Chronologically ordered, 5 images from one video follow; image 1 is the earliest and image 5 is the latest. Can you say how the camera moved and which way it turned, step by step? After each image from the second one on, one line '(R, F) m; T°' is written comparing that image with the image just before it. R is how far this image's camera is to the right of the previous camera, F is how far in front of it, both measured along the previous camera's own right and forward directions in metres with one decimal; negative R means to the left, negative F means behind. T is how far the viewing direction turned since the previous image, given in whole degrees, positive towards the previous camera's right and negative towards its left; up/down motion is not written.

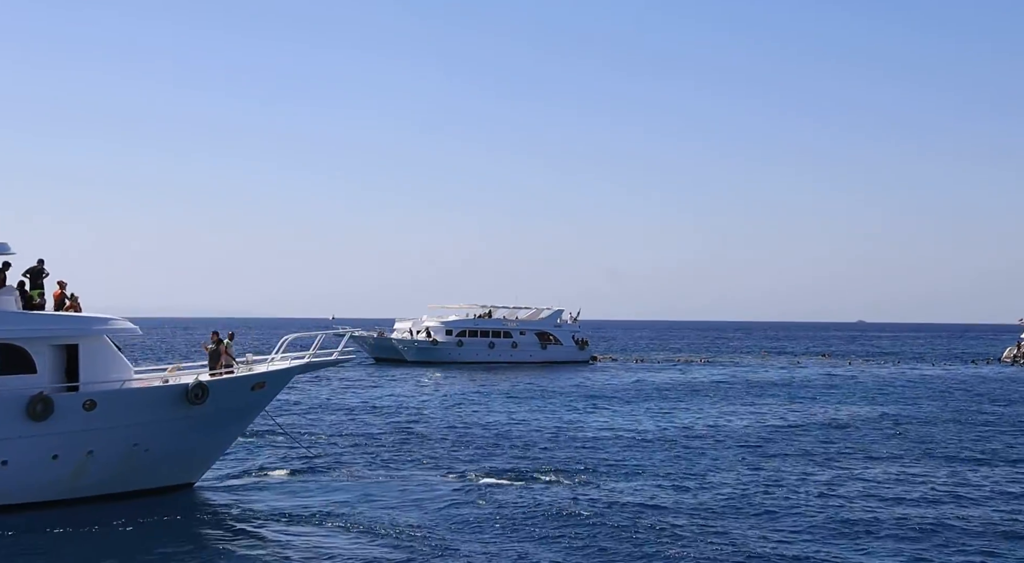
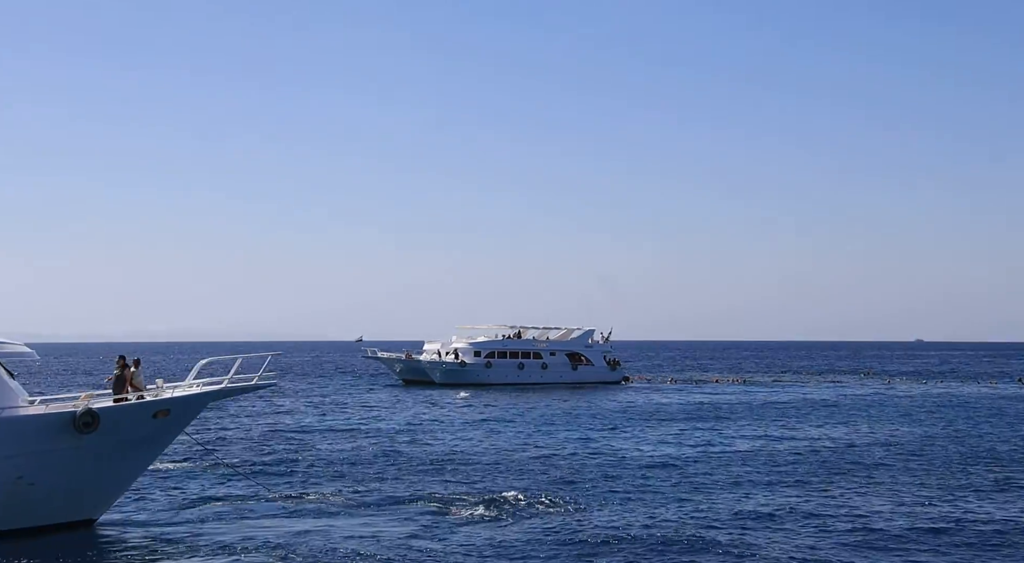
(+1.7, +2.0) m; -2°
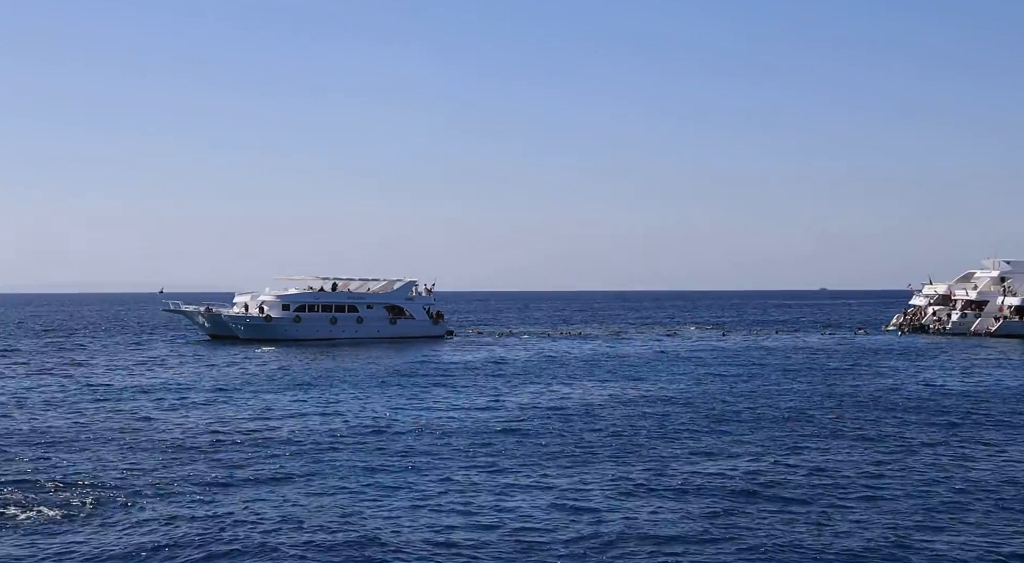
(-0.6, +7.6) m; +7°
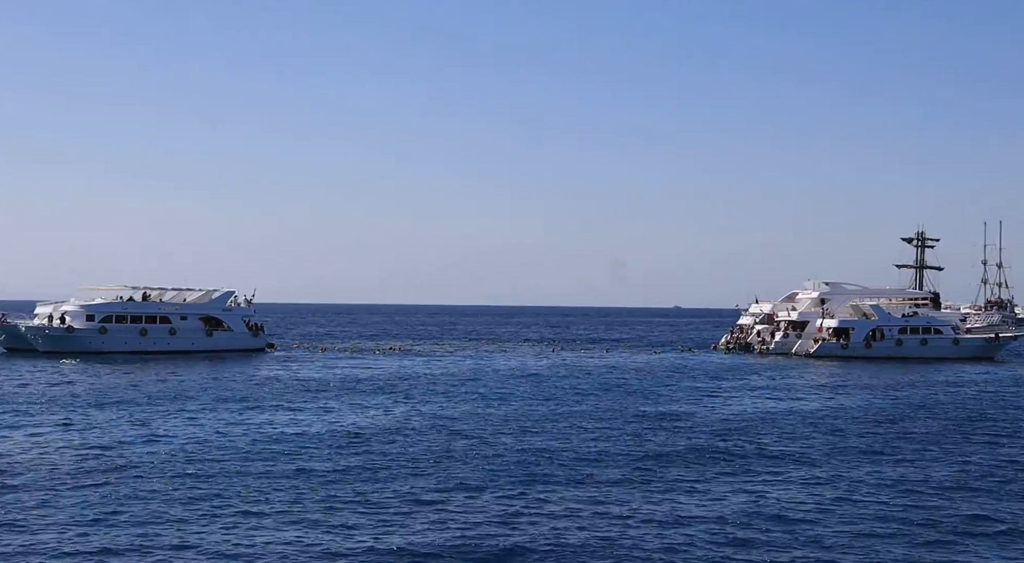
(+14.2, +5.1) m; -2°
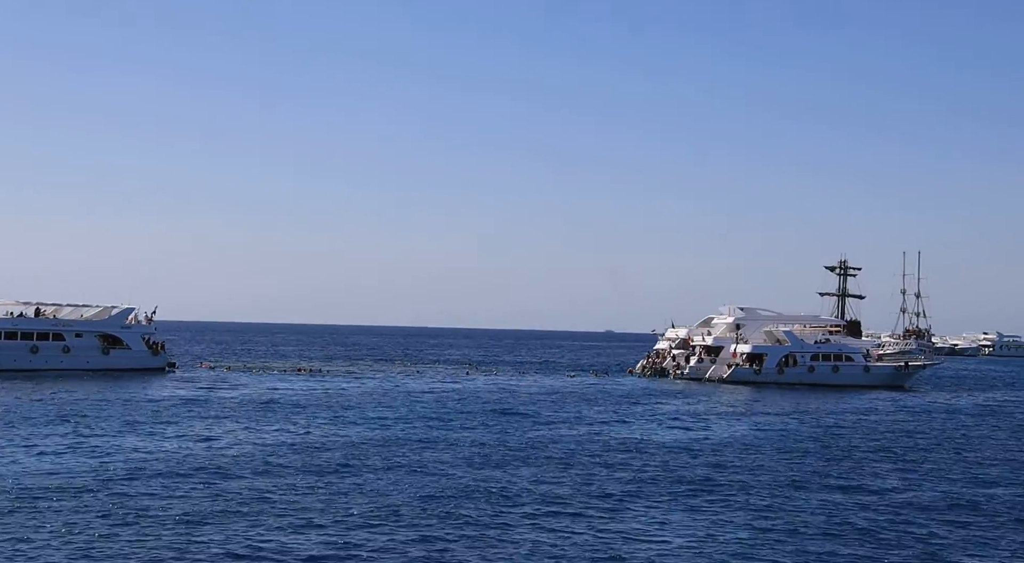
(+1.9, +2.8) m; +2°
